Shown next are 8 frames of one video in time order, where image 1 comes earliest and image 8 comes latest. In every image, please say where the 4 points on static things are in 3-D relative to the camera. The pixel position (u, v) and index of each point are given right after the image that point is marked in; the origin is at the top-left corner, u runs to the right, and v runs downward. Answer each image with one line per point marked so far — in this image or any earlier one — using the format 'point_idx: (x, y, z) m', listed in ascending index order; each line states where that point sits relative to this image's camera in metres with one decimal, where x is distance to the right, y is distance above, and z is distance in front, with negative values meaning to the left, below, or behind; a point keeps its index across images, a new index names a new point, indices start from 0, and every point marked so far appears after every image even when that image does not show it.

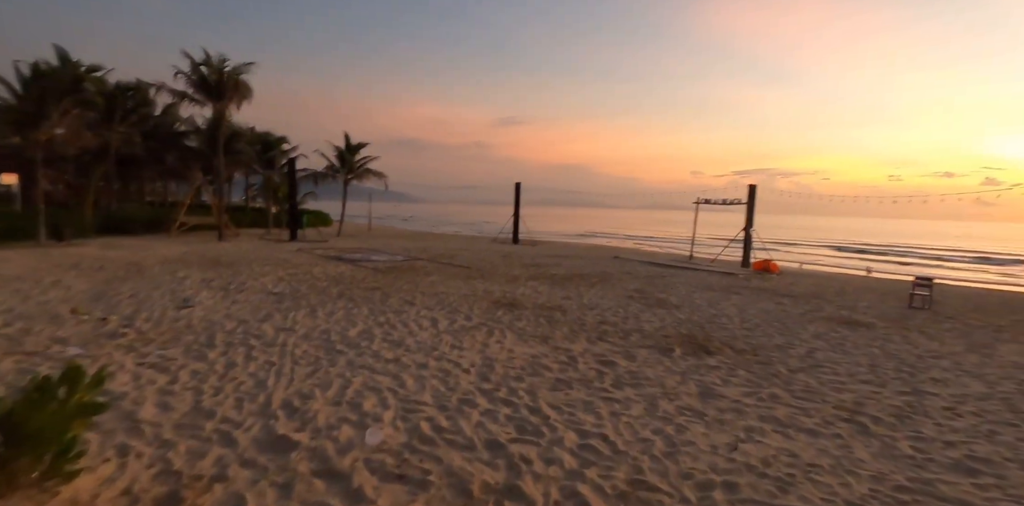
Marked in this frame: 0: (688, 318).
0: (+2.8, -1.1, +9.5) m
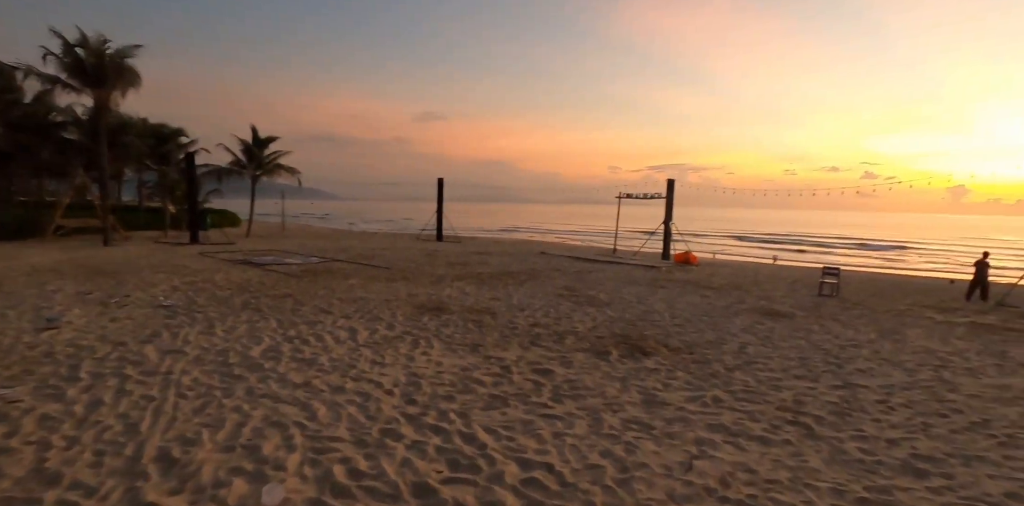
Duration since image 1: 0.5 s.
0: (+1.7, -1.0, +9.3) m
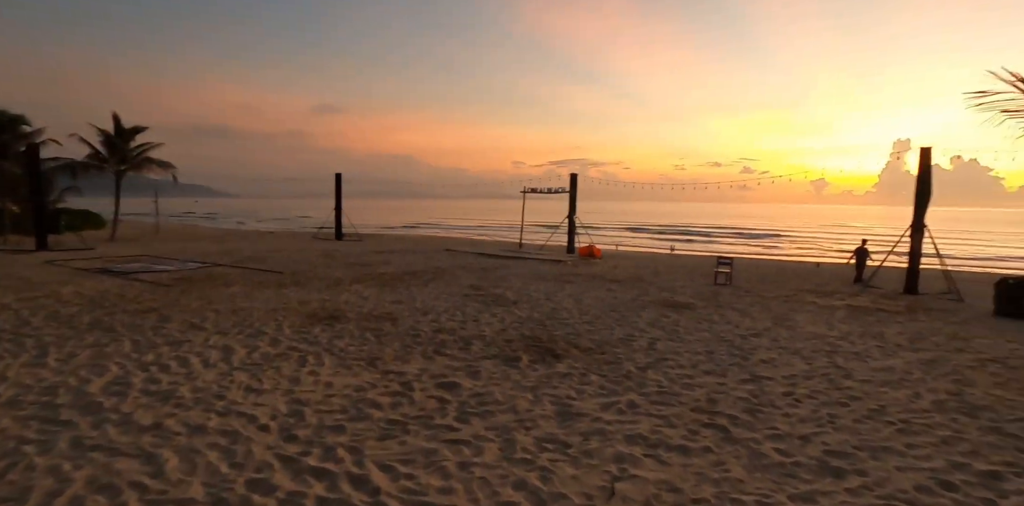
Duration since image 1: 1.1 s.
0: (+0.2, -1.0, +9.0) m
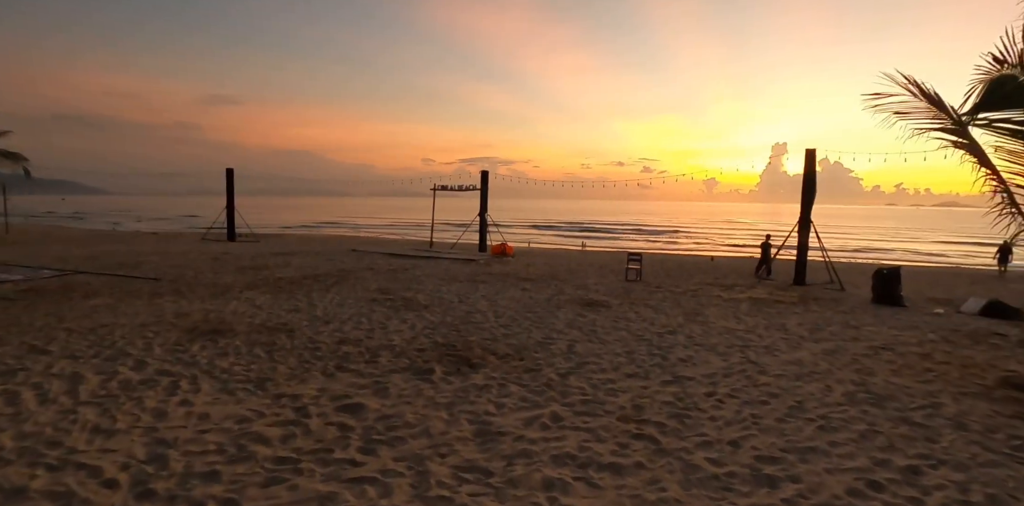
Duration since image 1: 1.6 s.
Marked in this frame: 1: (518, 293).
0: (-1.1, -1.0, +8.5) m
1: (+0.1, -0.8, +11.8) m
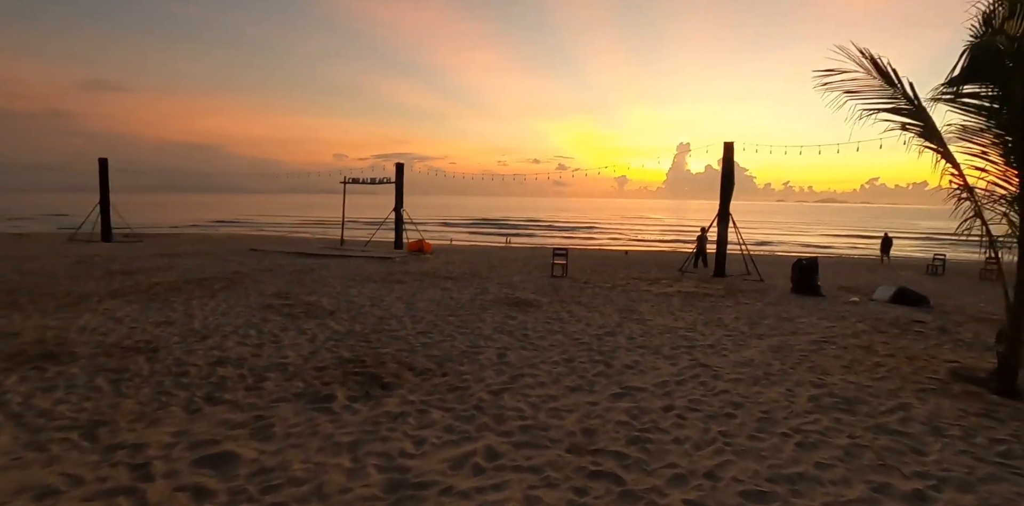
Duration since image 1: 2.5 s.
0: (-2.1, -0.9, +7.3) m
1: (-1.4, -0.7, +10.8) m
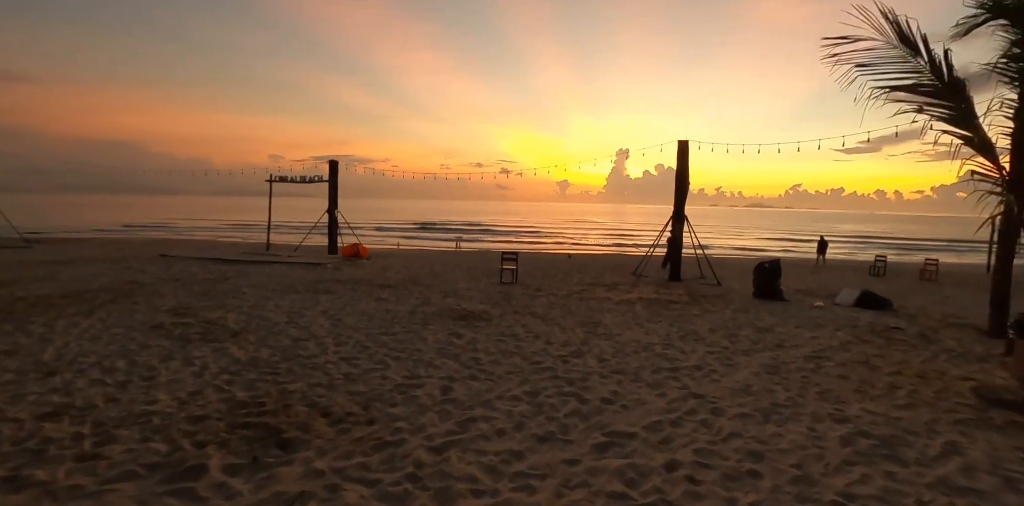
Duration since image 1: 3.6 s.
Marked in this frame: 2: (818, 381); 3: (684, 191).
0: (-2.6, -1.0, +5.8) m
1: (-2.3, -0.8, +9.3) m
2: (+2.8, -1.2, +5.4) m
3: (+4.6, +1.6, +15.5) m
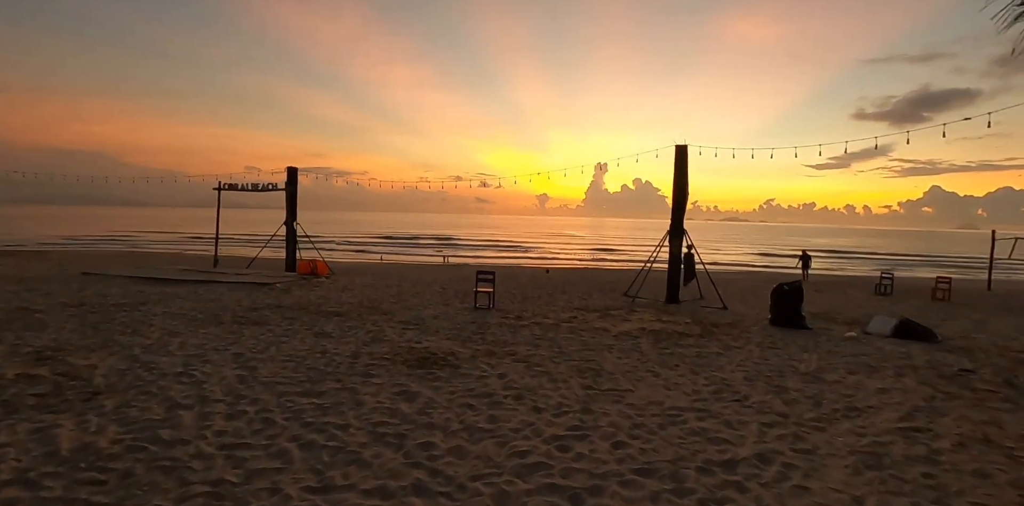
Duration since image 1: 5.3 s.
0: (-2.8, -1.2, +3.7) m
1: (-2.6, -1.1, +7.3) m
2: (+2.6, -1.4, +3.5) m
3: (+4.0, +1.2, +13.8) m
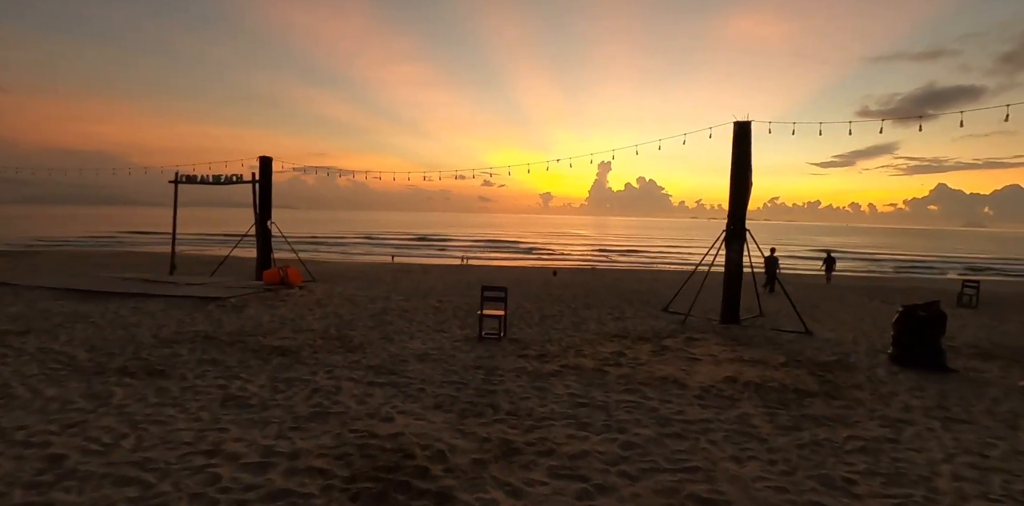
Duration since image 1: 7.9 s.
0: (-2.6, -1.4, +0.7) m
1: (-2.3, -1.3, +4.3) m
2: (+2.9, -1.5, +0.5) m
3: (+4.3, +1.1, +10.7) m
